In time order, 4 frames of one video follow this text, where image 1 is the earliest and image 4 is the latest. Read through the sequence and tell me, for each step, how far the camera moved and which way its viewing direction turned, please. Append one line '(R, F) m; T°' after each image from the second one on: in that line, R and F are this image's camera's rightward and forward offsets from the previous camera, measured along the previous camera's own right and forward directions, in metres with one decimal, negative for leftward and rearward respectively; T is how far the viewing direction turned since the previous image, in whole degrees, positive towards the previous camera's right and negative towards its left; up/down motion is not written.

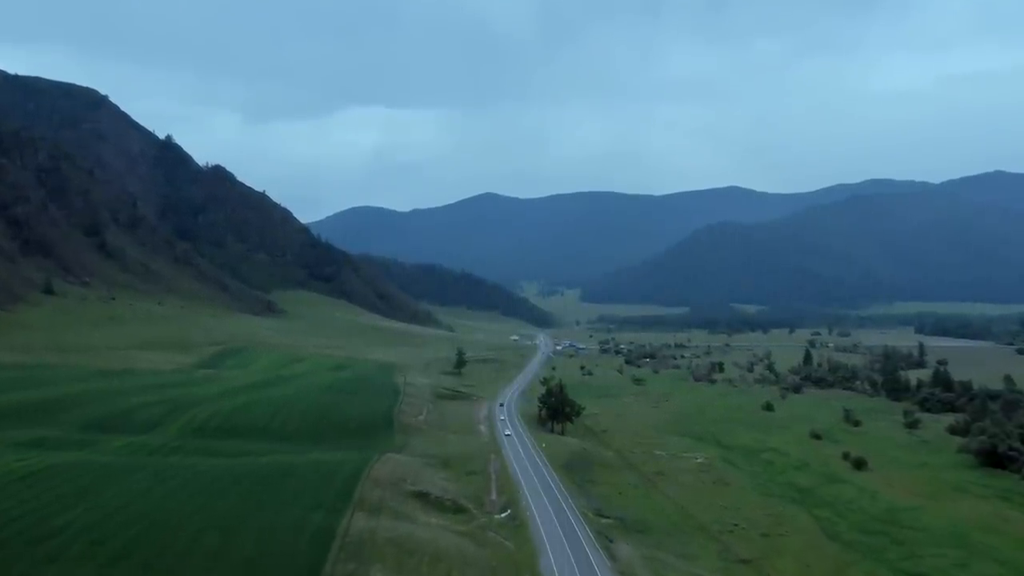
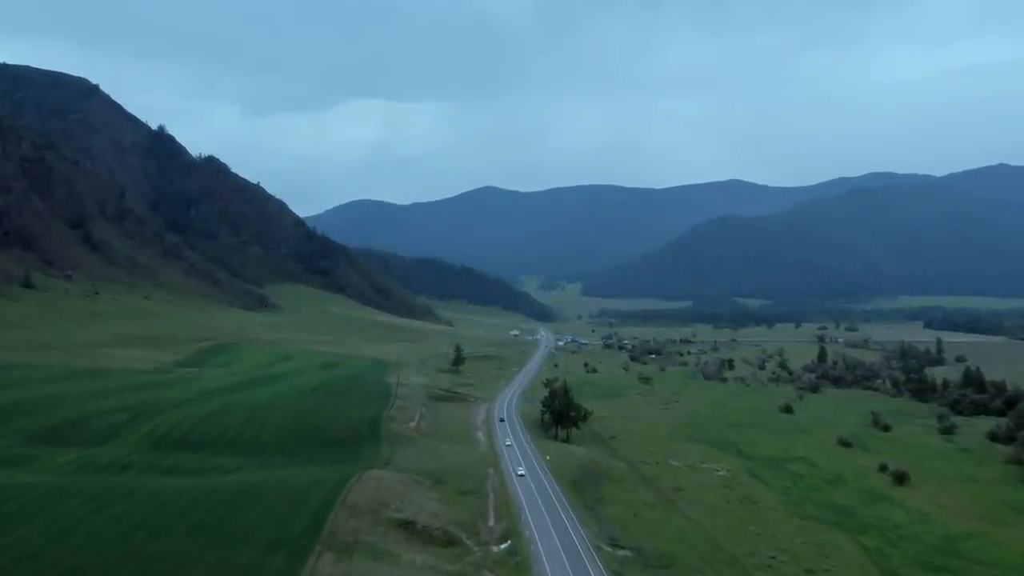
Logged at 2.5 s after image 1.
(0.0, +7.6) m; 0°
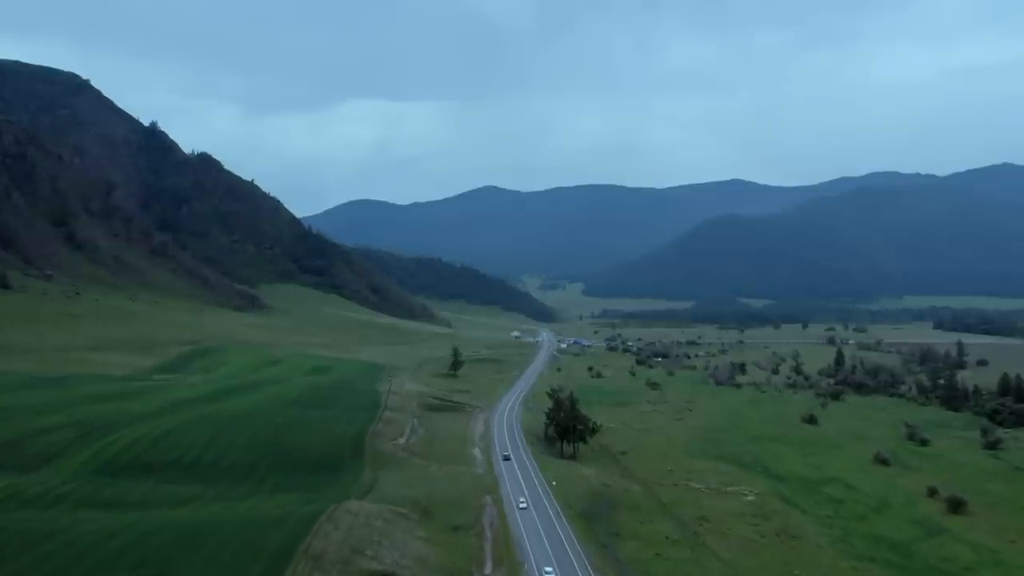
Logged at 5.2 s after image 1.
(0.0, +8.0) m; 0°
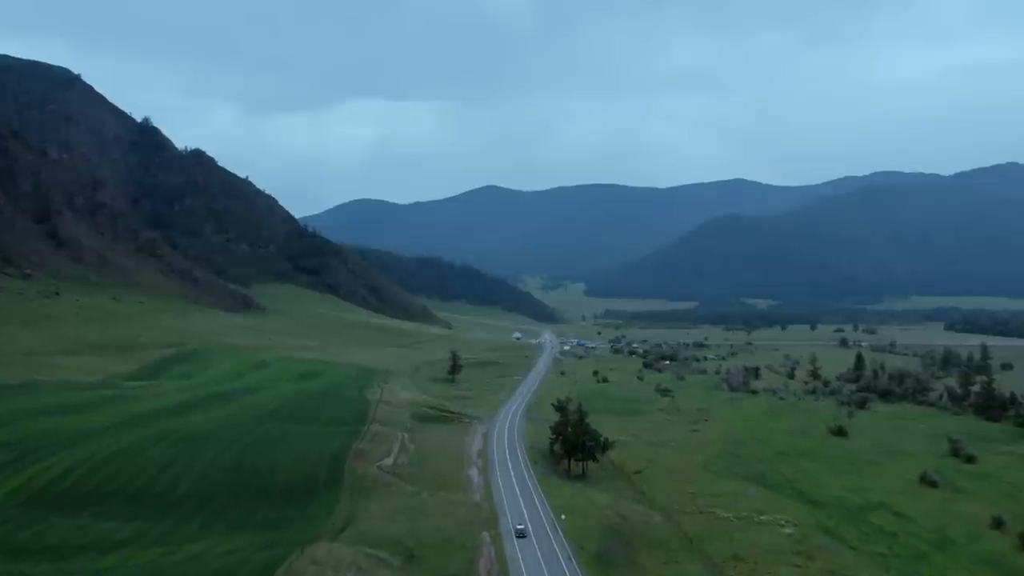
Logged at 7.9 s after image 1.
(0.0, +7.9) m; 0°
